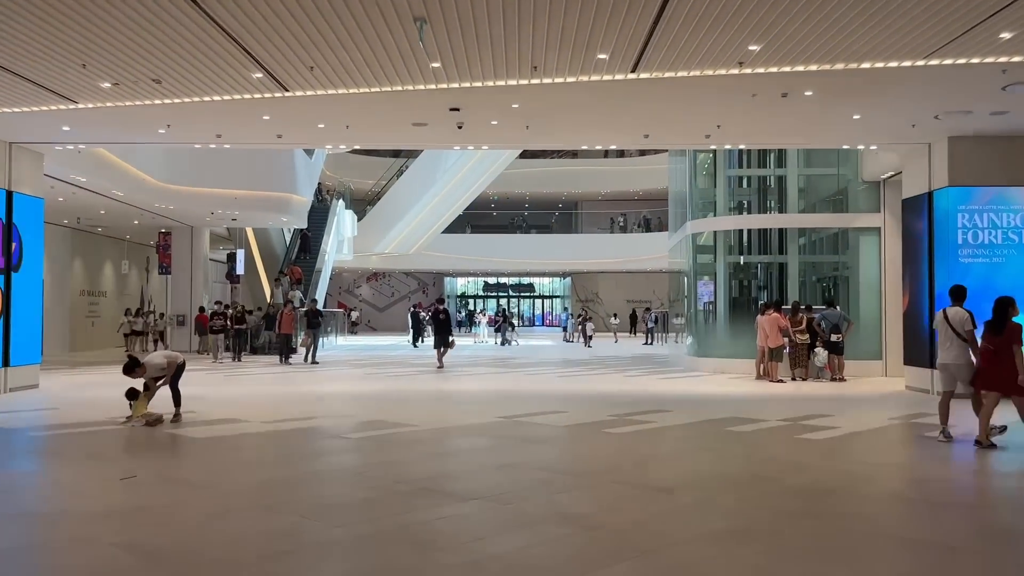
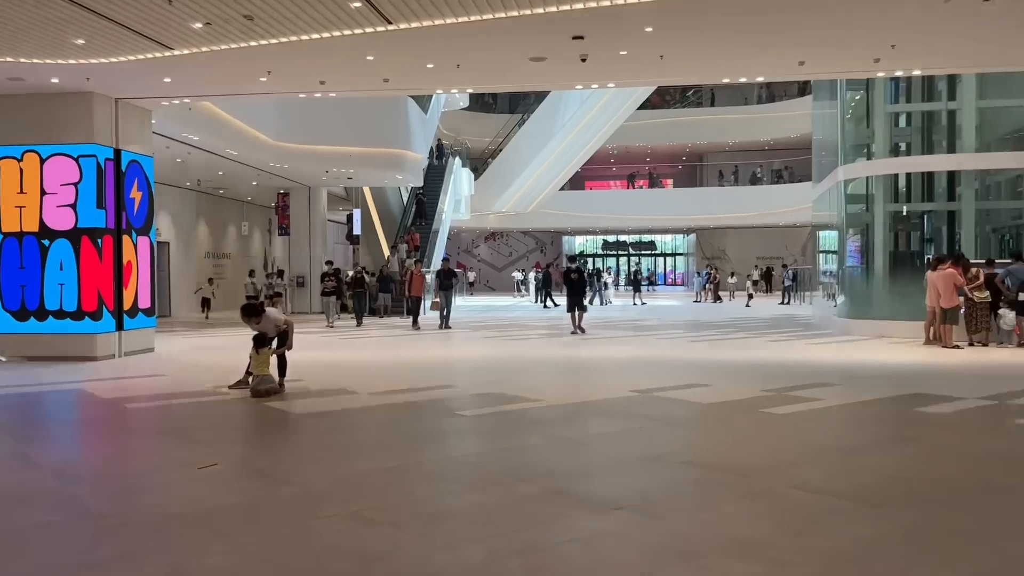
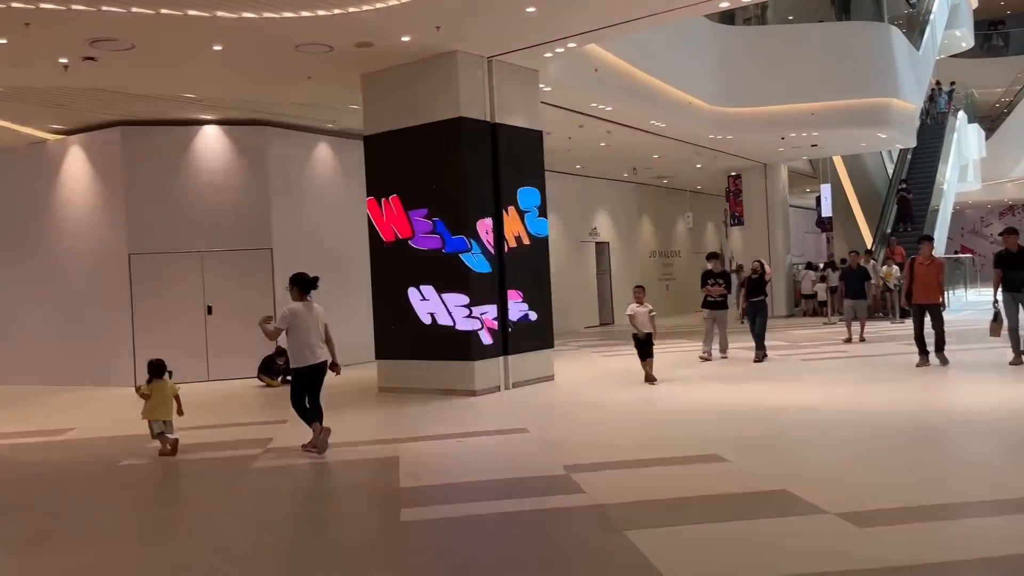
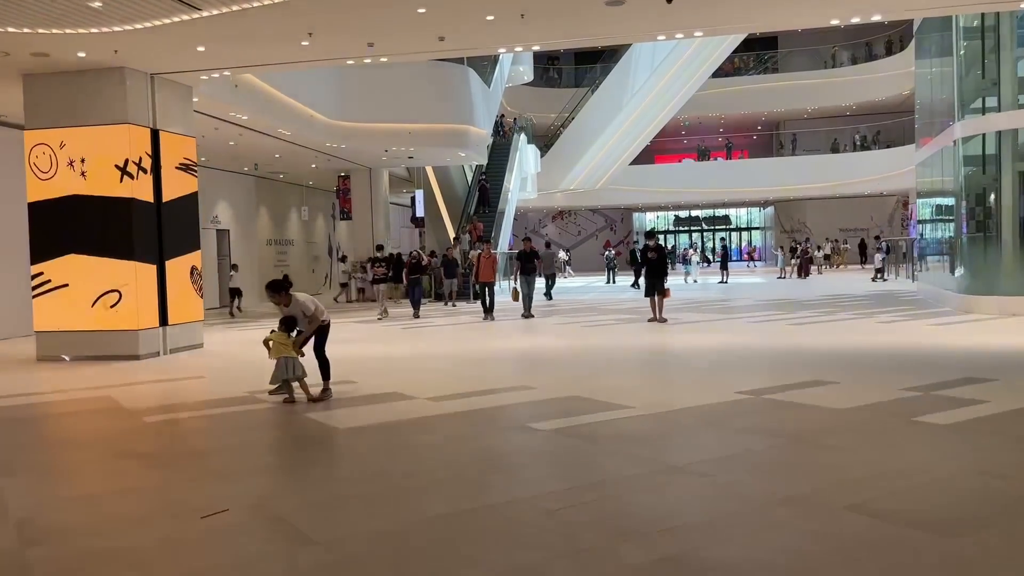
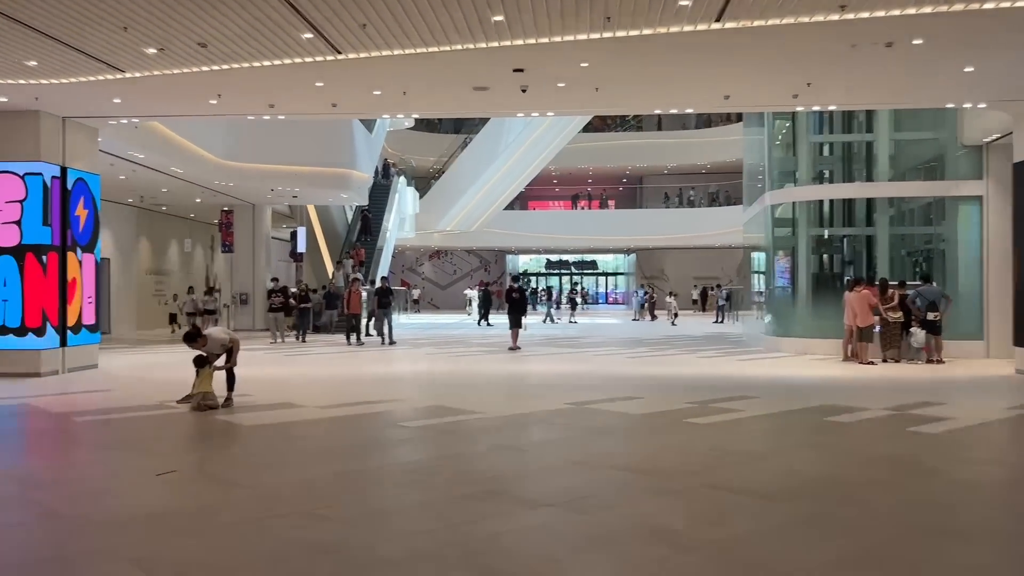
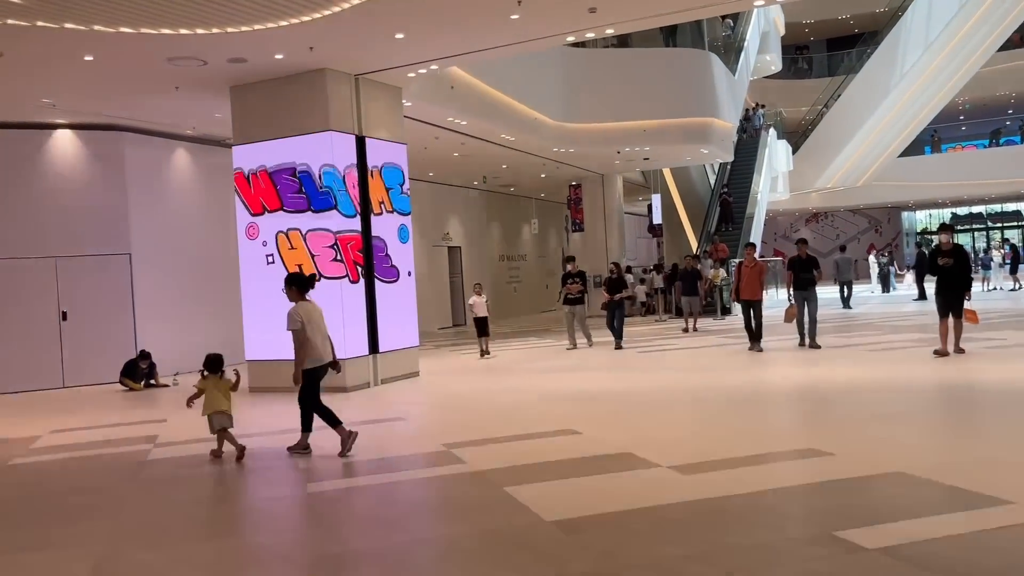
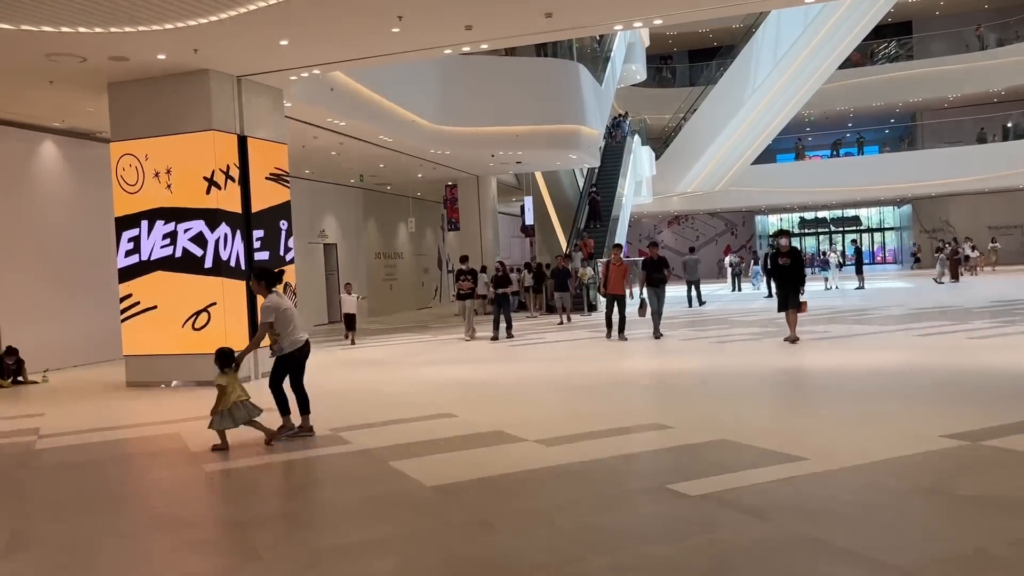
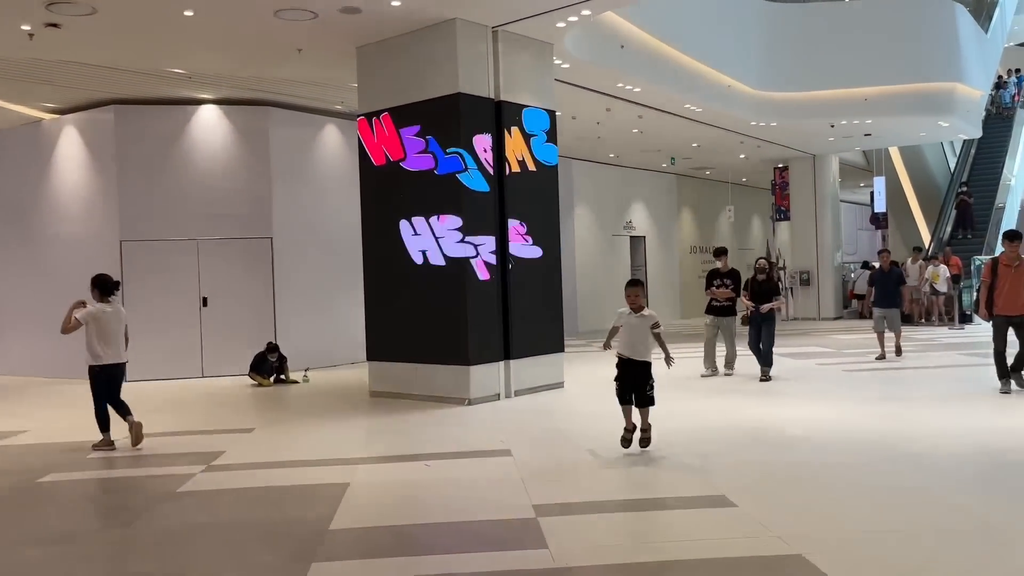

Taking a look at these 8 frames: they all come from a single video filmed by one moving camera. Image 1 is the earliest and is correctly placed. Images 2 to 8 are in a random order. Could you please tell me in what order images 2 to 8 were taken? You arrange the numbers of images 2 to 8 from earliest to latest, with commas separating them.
5, 2, 4, 7, 6, 3, 8
